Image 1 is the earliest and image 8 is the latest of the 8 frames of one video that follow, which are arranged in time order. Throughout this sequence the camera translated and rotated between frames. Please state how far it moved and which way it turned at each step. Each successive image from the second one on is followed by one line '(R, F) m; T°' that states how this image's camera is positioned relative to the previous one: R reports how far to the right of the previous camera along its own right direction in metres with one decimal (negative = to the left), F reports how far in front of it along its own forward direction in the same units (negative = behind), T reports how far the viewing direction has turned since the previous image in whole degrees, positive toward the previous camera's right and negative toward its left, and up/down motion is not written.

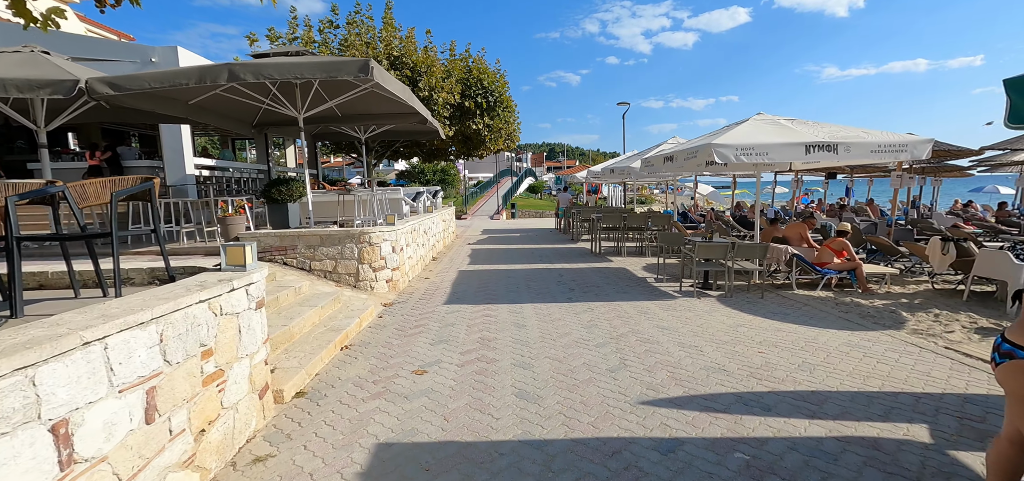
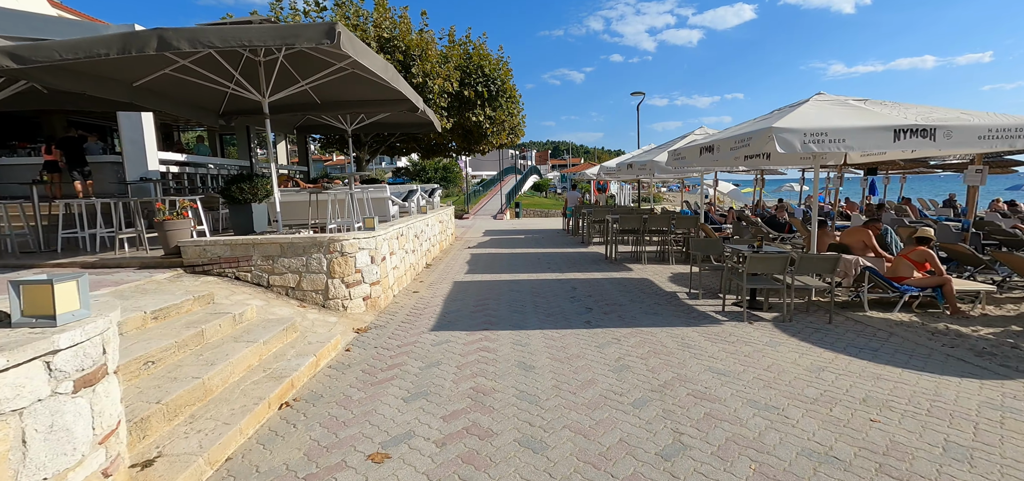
(0.0, +1.4) m; 0°
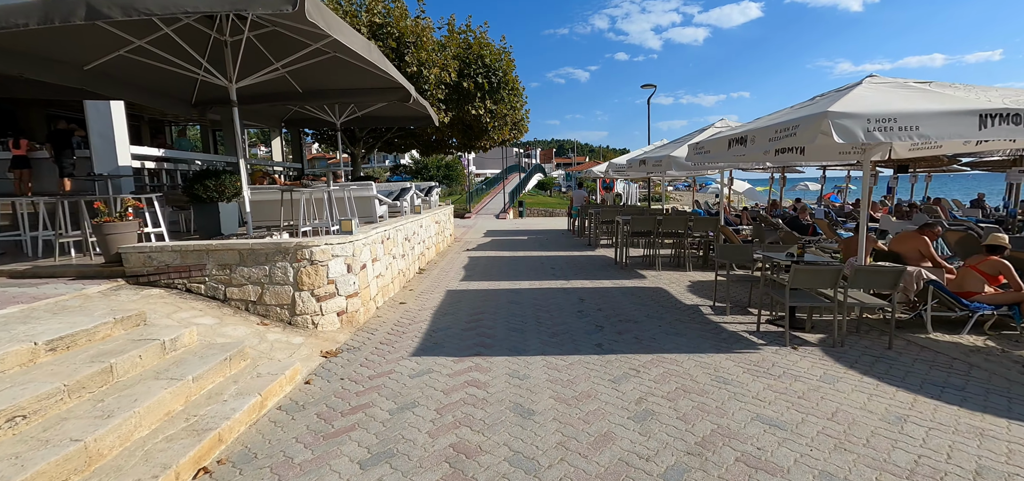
(+0.1, +0.9) m; -1°
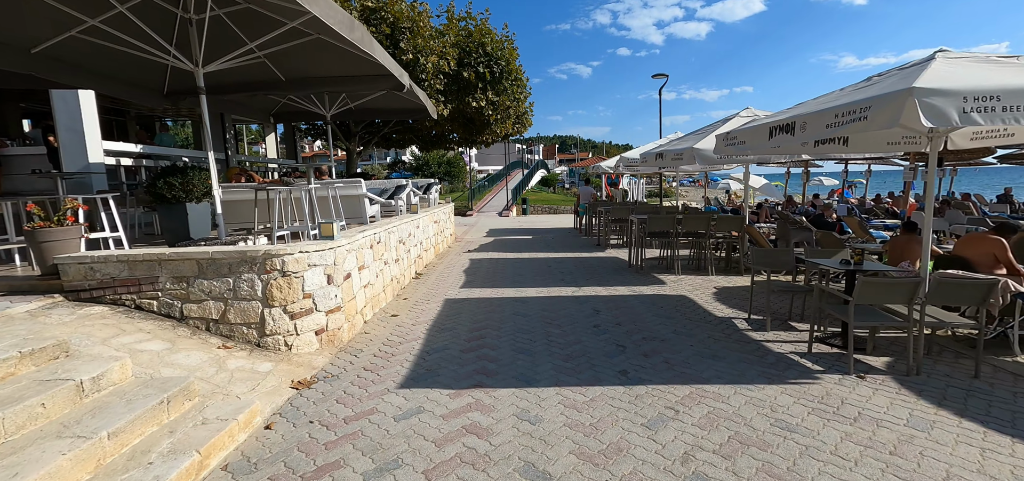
(0.0, +0.8) m; 0°
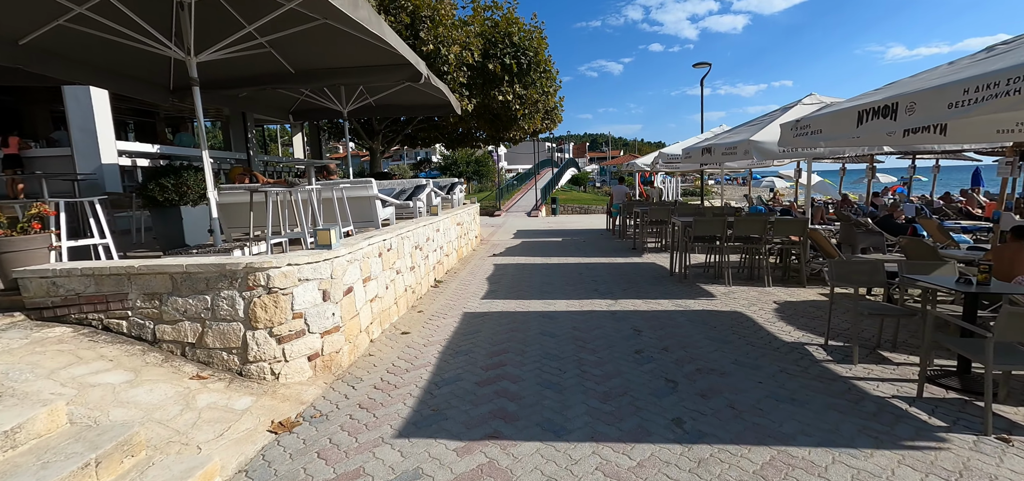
(0.0, +0.8) m; -4°
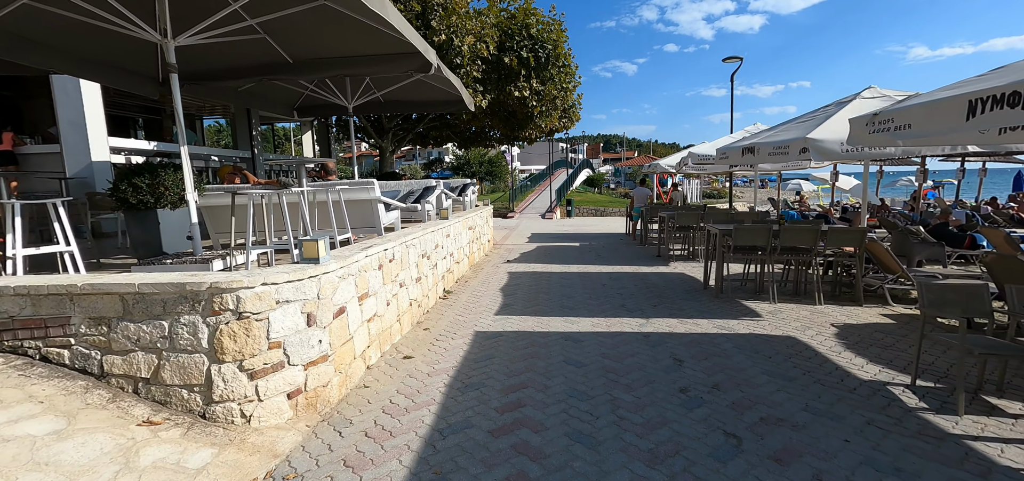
(-0.1, +0.7) m; -1°
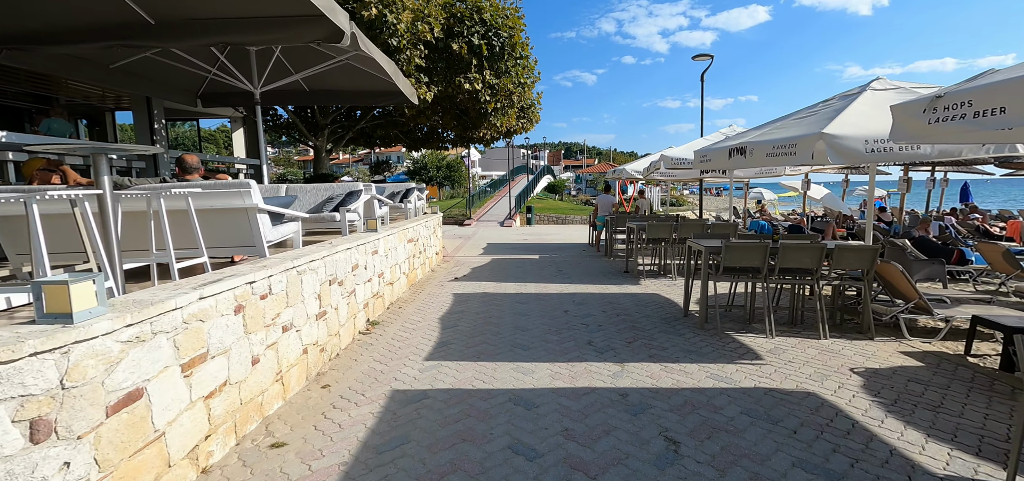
(+0.2, +1.4) m; +5°
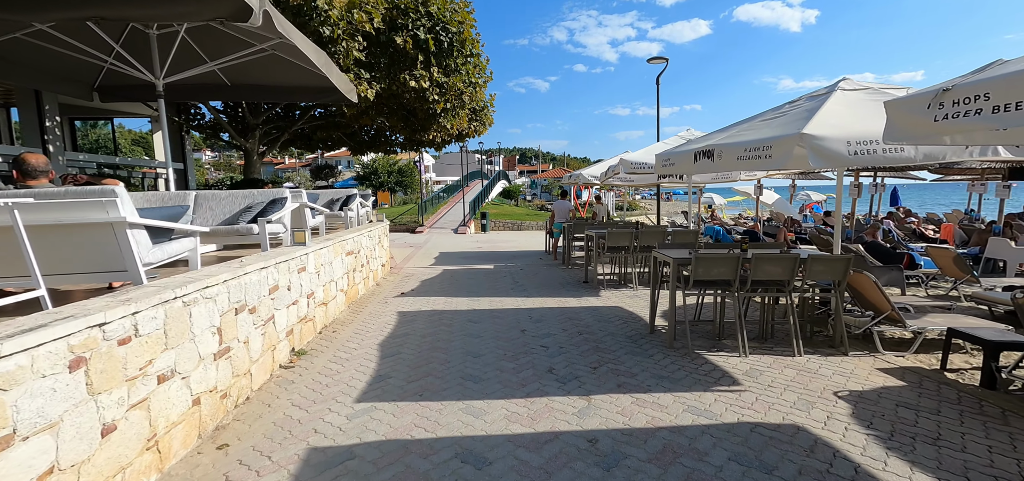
(+0.1, +0.6) m; +5°
